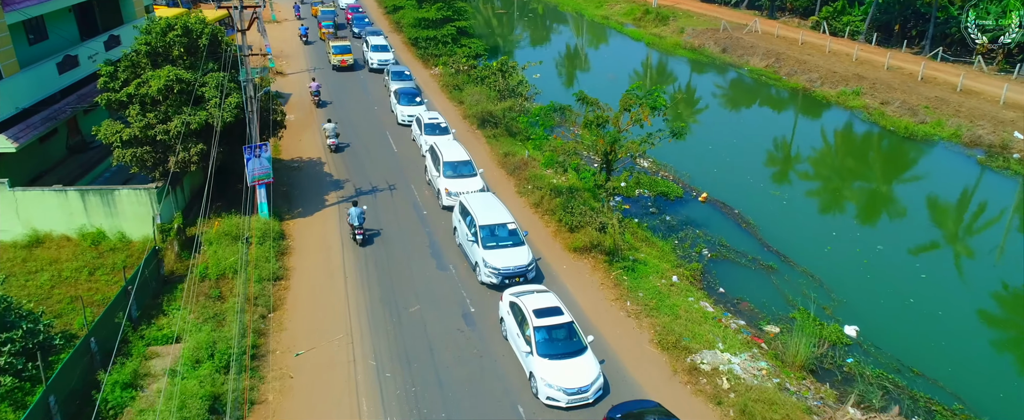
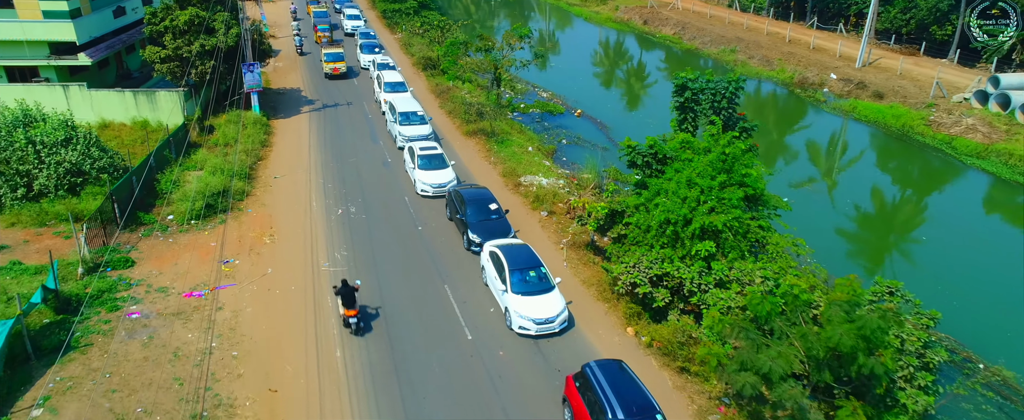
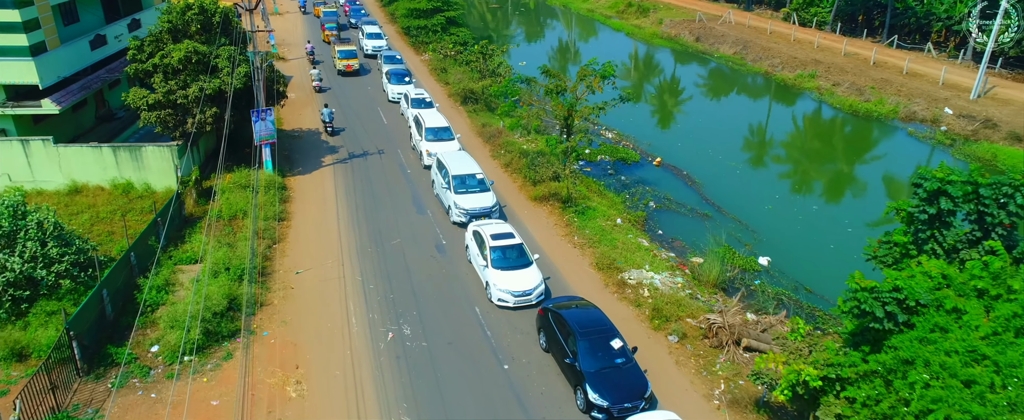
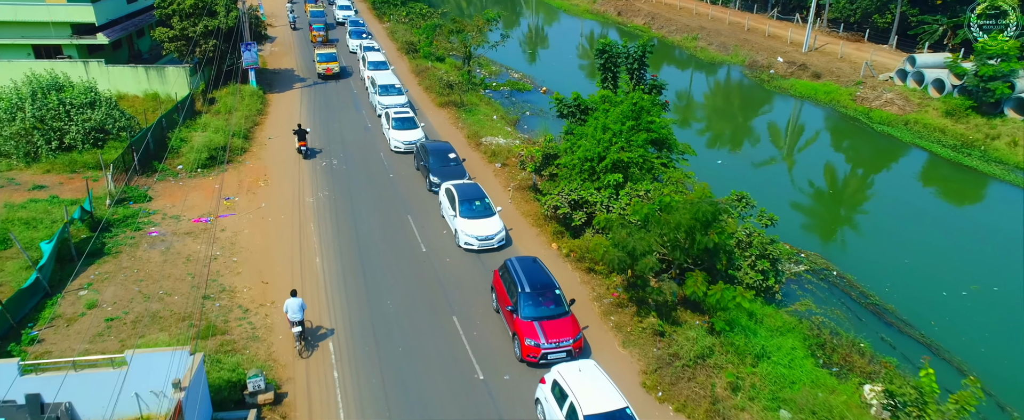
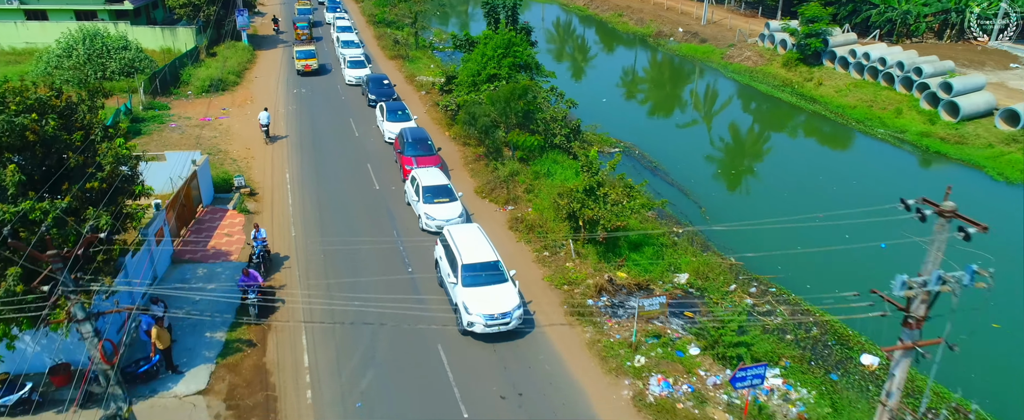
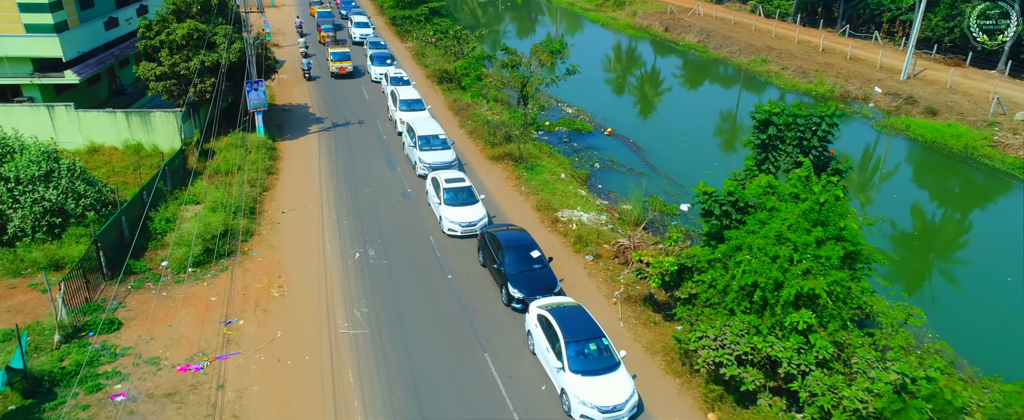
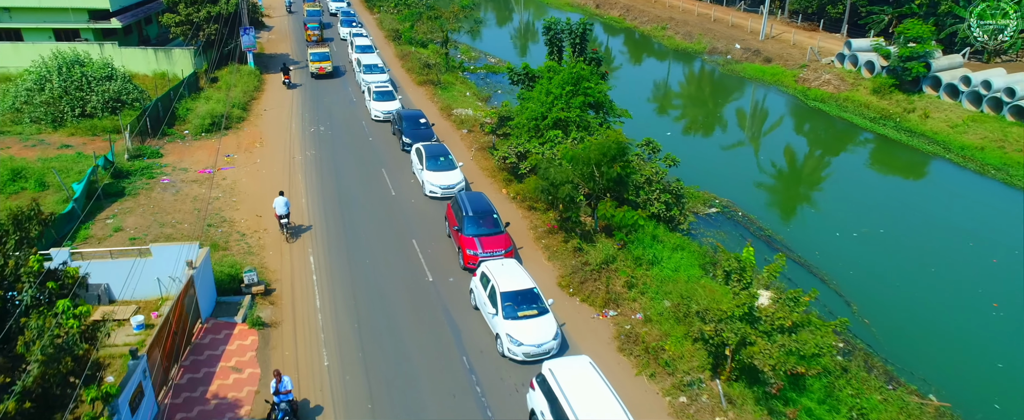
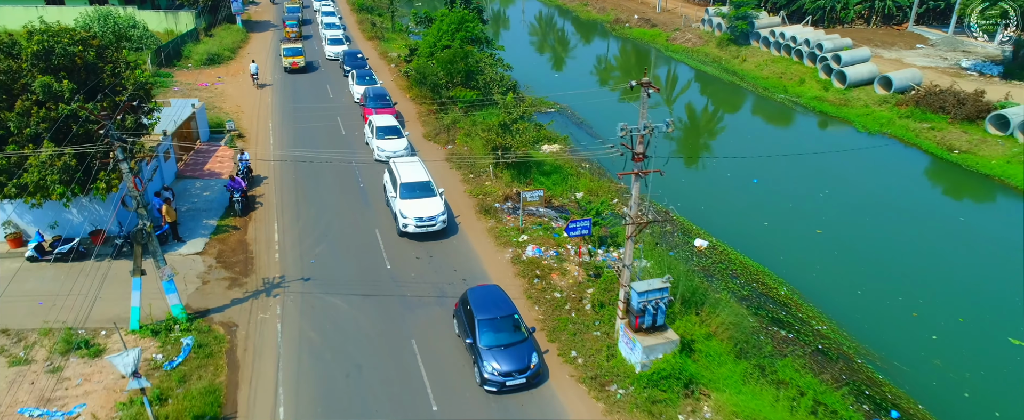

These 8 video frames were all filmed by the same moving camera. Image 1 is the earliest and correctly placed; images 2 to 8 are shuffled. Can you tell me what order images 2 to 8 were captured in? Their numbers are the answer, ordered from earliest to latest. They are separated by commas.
3, 6, 2, 4, 7, 5, 8
